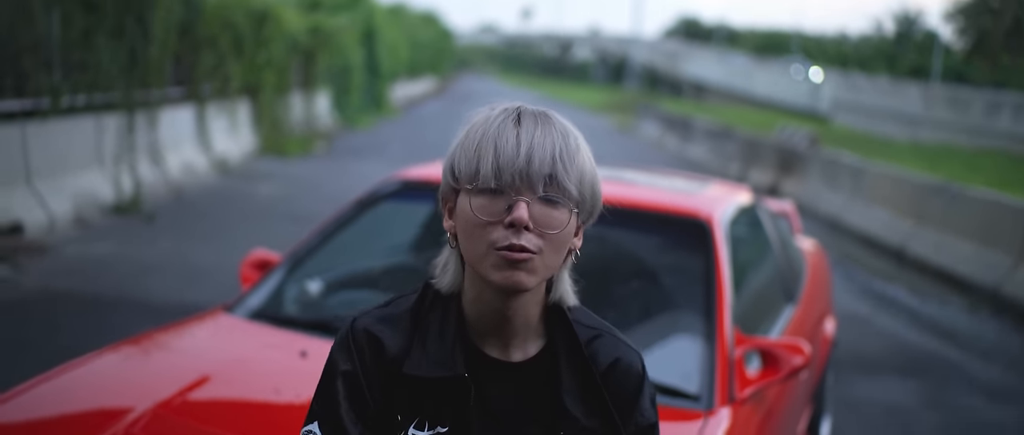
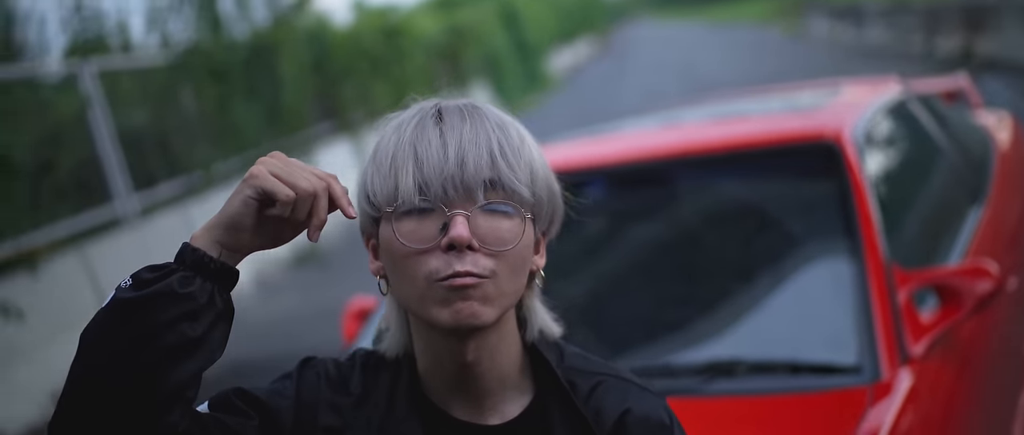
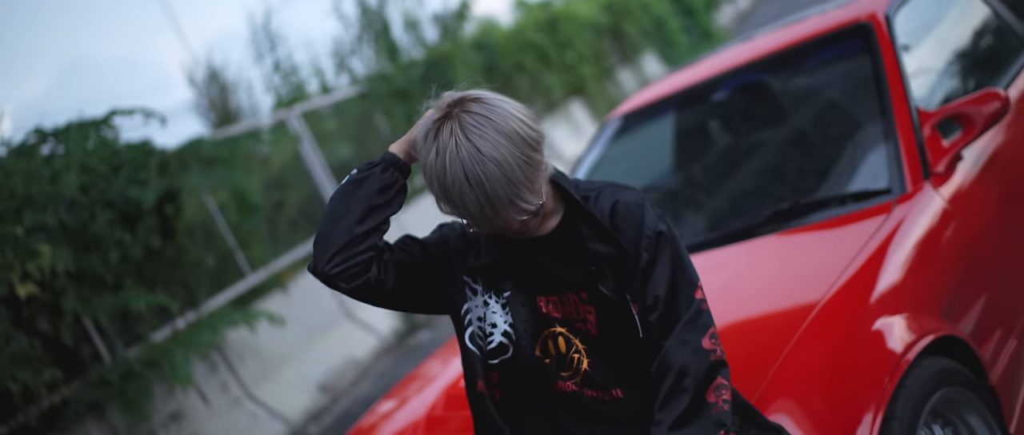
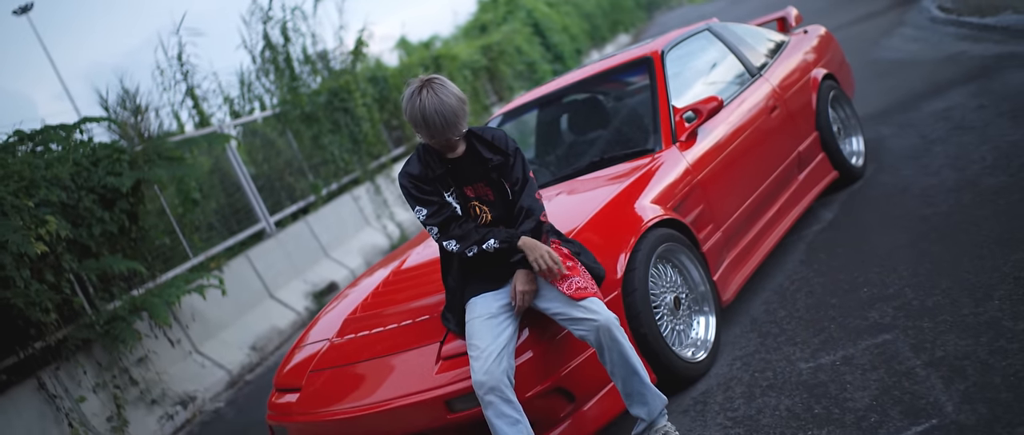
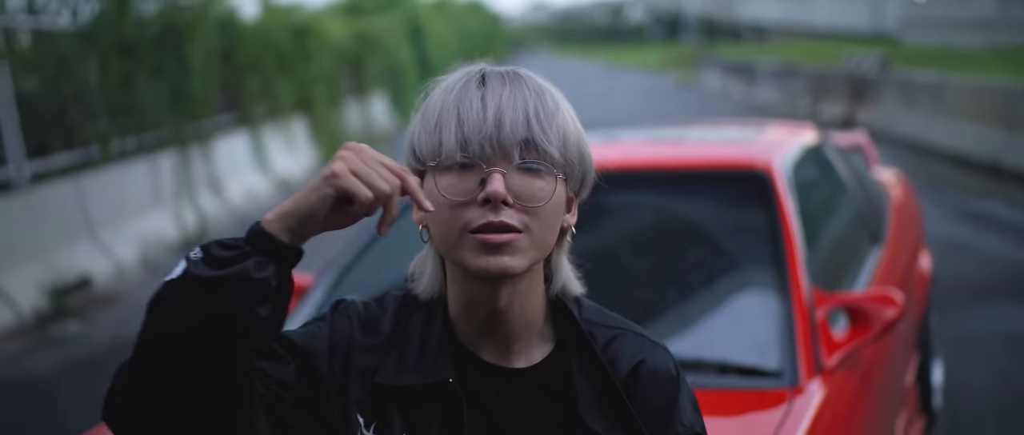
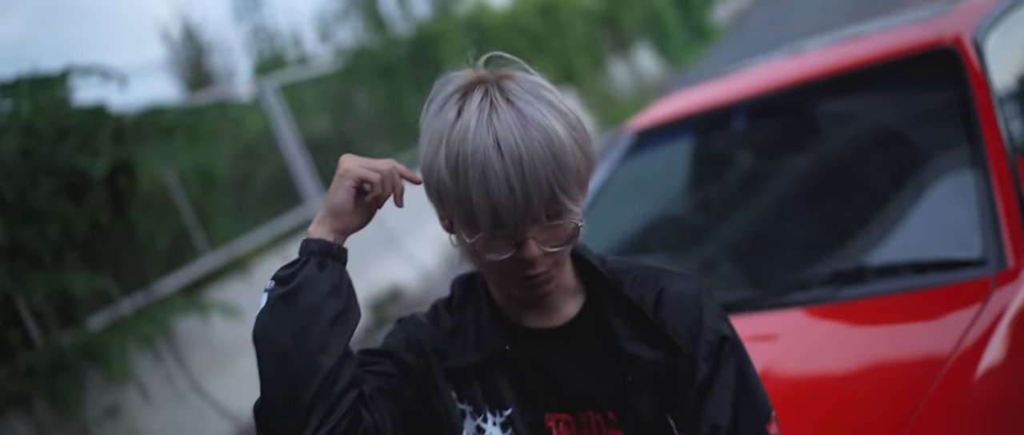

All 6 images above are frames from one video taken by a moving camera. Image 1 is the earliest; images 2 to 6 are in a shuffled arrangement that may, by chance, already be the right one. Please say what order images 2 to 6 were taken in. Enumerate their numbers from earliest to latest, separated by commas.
5, 2, 6, 3, 4
